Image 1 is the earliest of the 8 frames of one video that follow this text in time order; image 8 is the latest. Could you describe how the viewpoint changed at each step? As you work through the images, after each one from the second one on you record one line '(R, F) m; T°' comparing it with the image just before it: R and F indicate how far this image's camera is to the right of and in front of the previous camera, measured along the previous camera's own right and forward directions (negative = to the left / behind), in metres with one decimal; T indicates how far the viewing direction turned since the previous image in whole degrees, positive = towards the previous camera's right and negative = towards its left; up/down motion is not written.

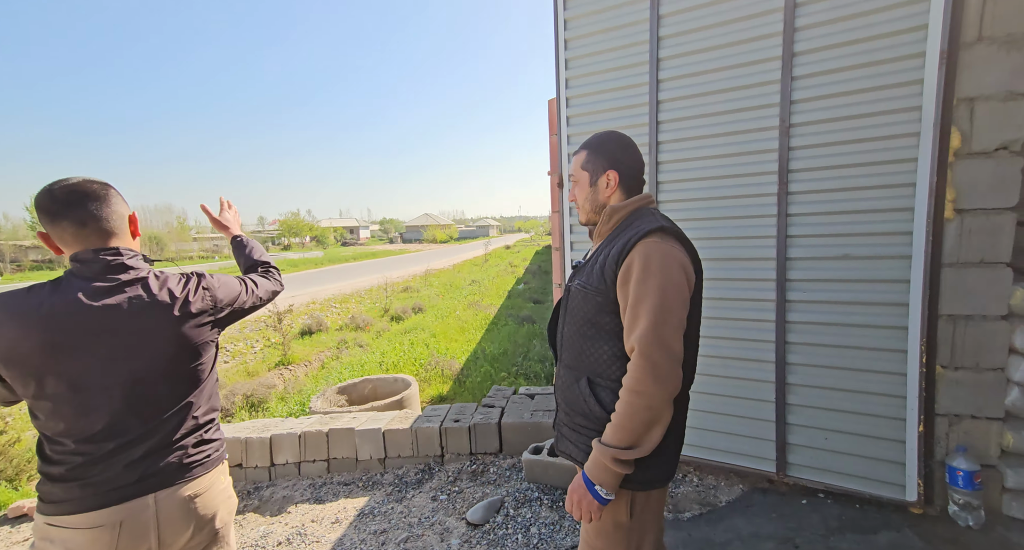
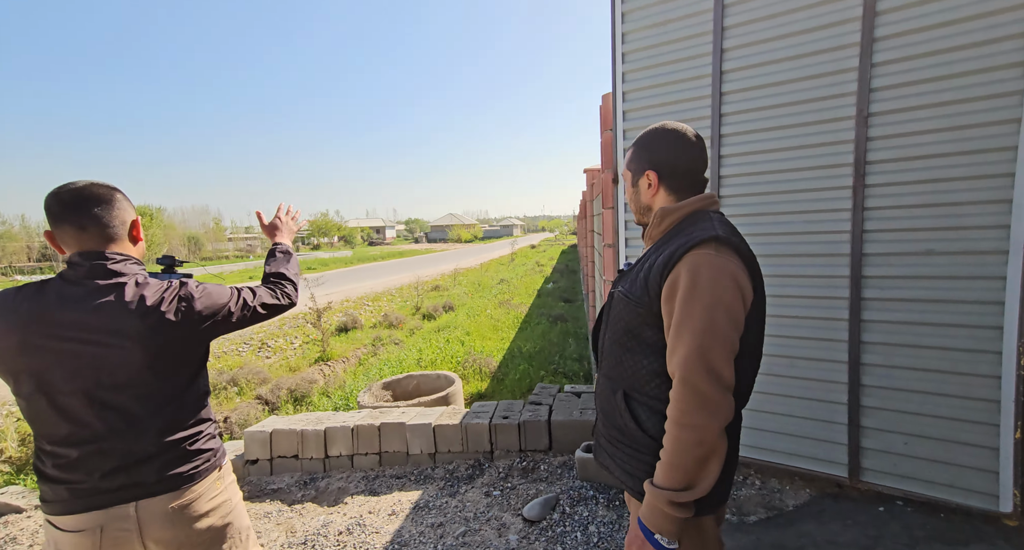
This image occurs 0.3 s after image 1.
(-0.1, 0.0) m; -3°
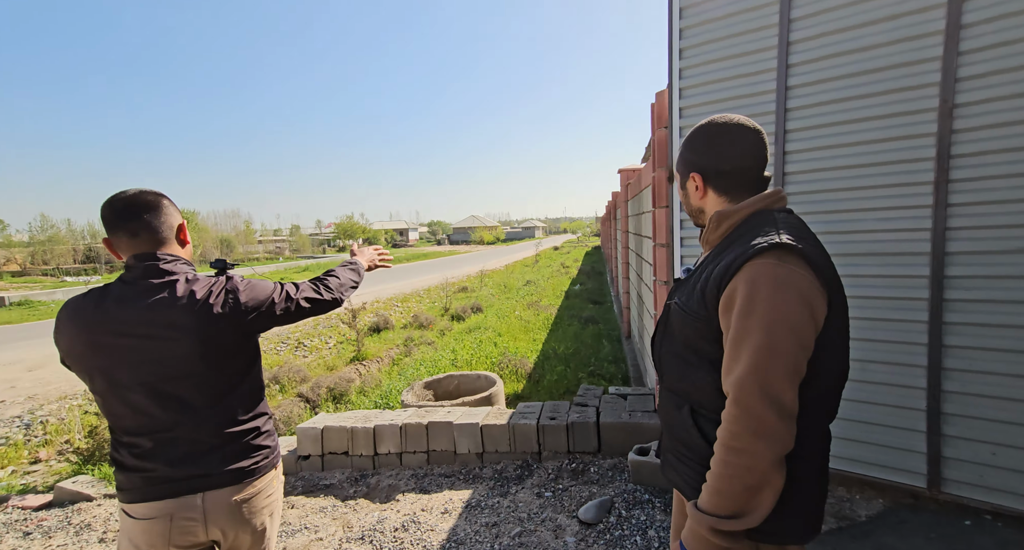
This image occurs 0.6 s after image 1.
(-0.1, 0.0) m; -3°
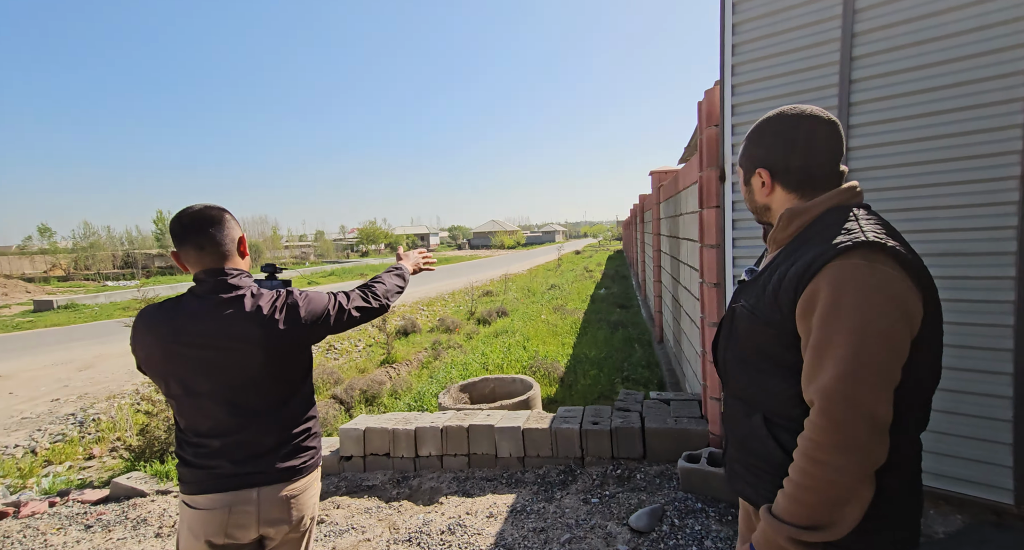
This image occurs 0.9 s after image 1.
(-0.1, 0.0) m; -3°
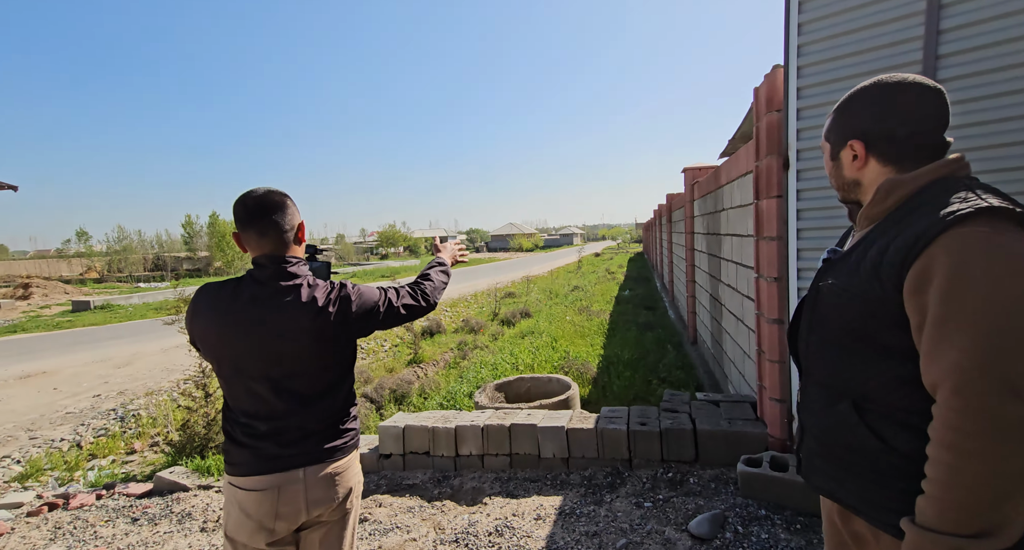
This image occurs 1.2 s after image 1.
(-0.1, +0.1) m; -3°
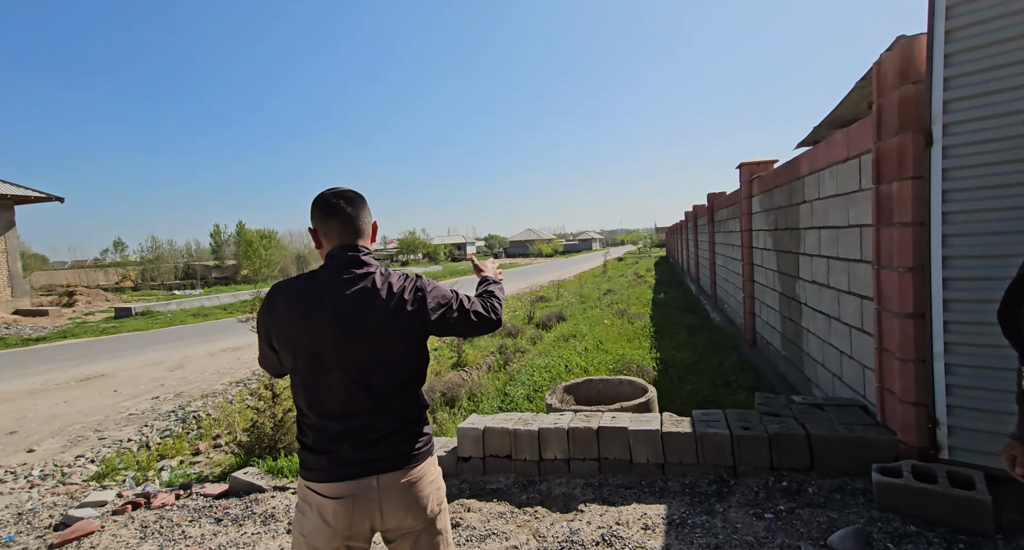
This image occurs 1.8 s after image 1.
(-0.3, +0.1) m; -3°
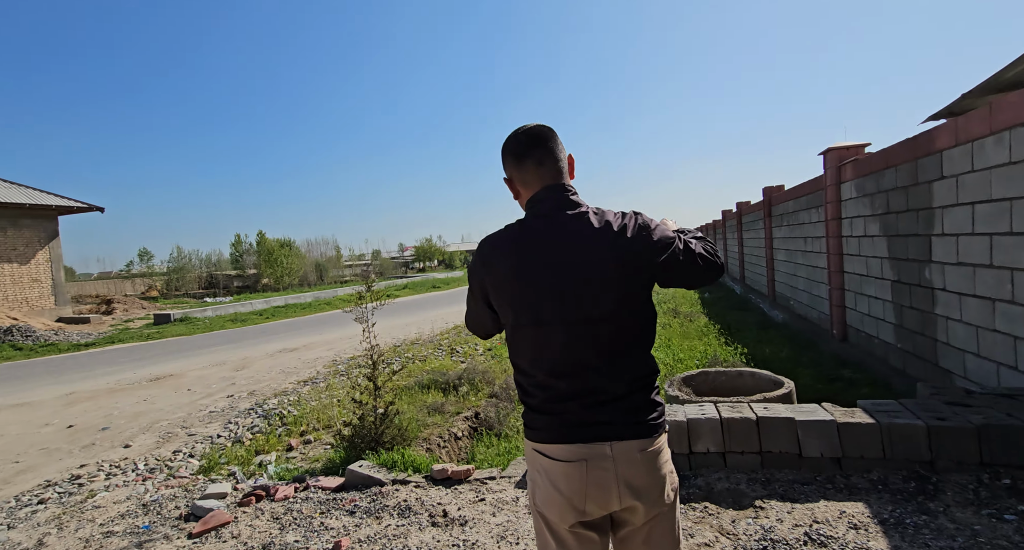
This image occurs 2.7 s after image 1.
(-0.6, +0.1) m; -4°
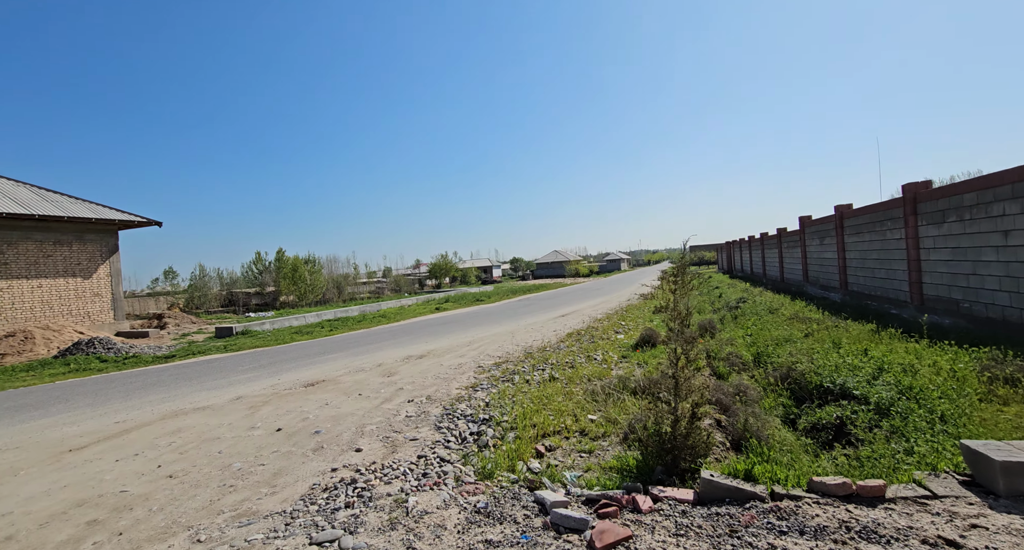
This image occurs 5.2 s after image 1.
(-2.1, +0.3) m; -6°
